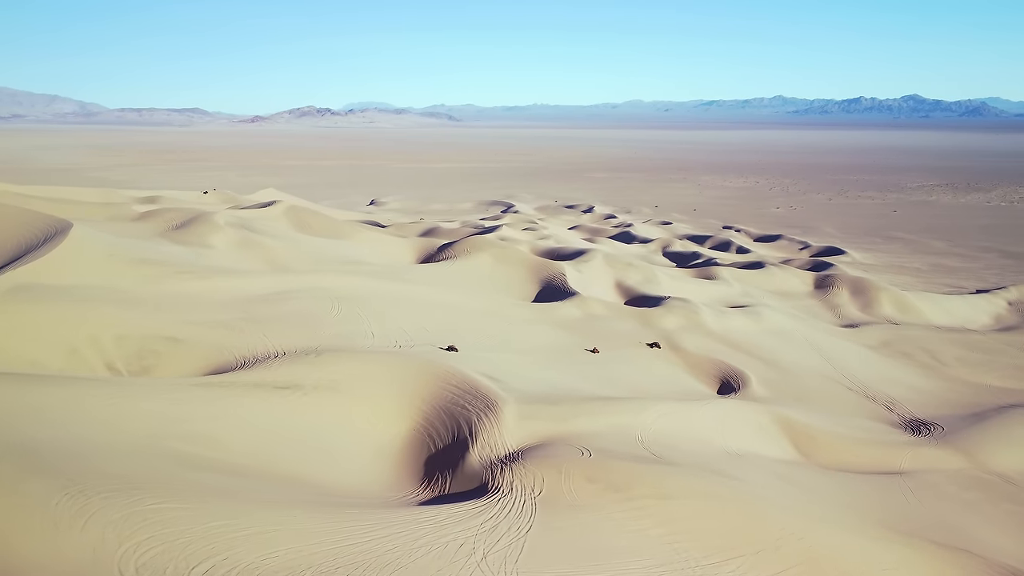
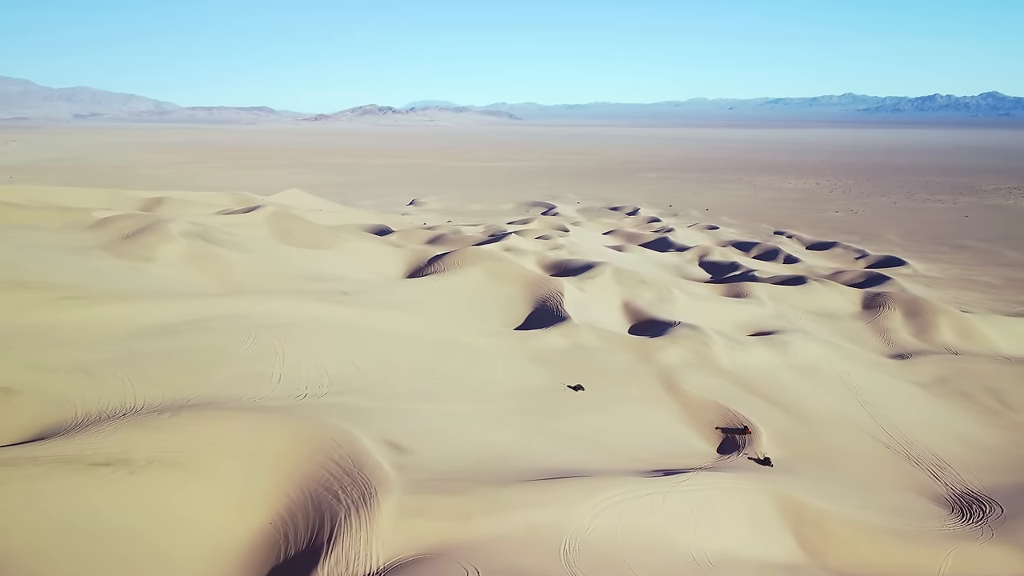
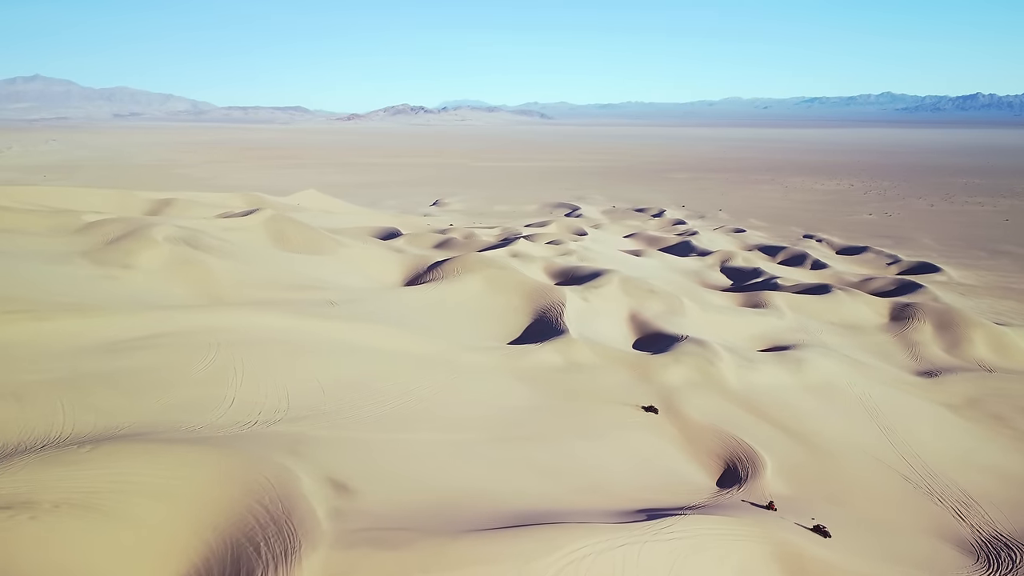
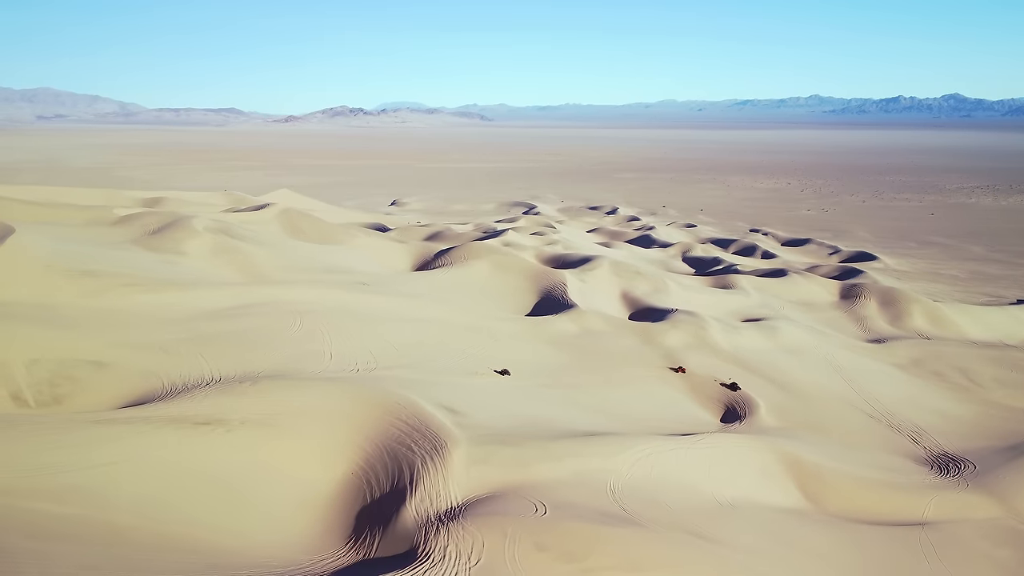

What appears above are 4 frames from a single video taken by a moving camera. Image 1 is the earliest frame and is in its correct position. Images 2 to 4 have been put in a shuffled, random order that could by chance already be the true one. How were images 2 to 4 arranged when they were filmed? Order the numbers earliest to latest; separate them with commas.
4, 2, 3
